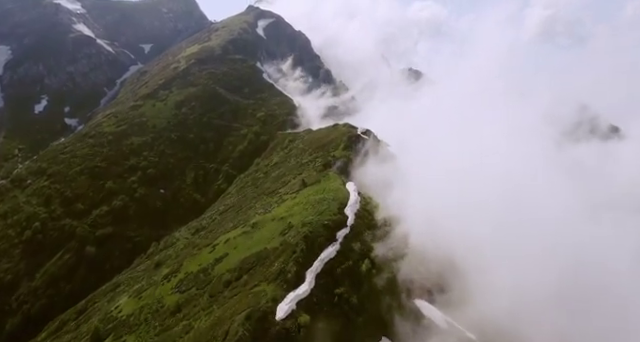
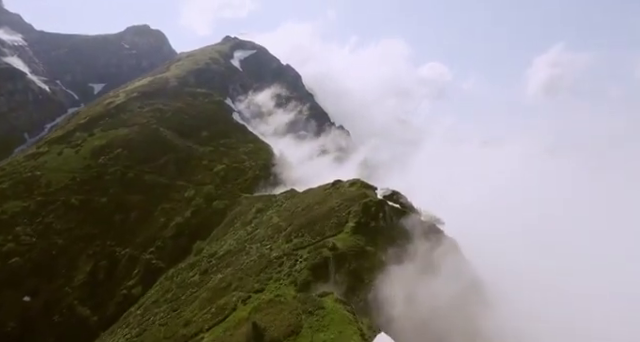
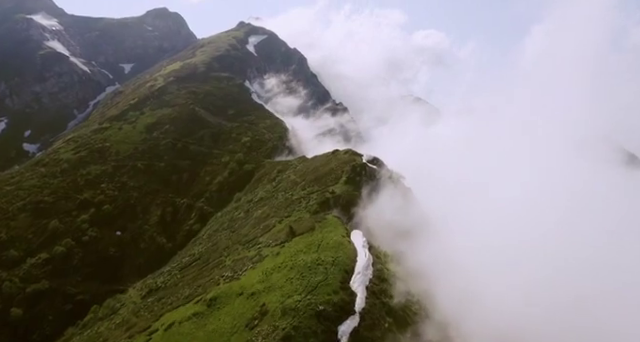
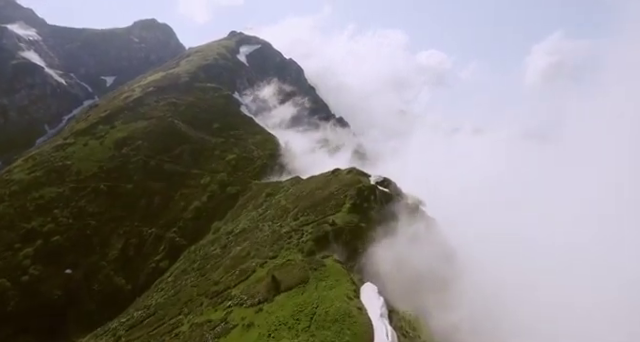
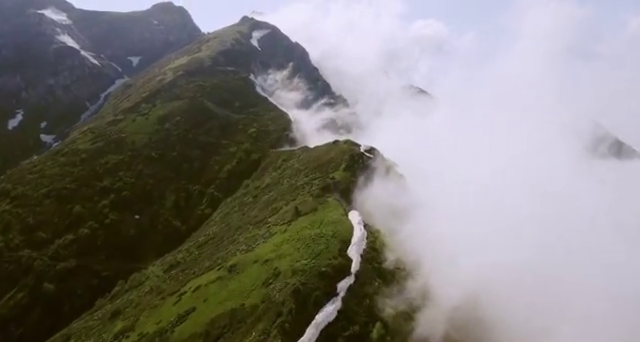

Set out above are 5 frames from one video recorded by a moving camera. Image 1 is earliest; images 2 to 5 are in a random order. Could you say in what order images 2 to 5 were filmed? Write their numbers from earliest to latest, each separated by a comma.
5, 3, 4, 2
